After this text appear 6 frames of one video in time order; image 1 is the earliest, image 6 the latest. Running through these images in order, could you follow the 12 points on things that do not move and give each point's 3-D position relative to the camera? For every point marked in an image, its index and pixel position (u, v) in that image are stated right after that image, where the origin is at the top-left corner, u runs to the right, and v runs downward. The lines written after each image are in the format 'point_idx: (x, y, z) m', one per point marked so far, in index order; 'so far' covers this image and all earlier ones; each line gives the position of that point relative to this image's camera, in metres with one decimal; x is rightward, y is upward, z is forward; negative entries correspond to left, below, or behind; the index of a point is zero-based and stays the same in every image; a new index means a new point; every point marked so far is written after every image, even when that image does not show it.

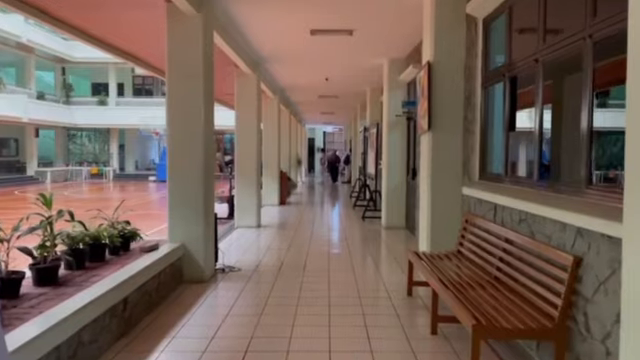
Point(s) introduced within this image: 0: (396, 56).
0: (+1.2, +2.0, +8.2) m
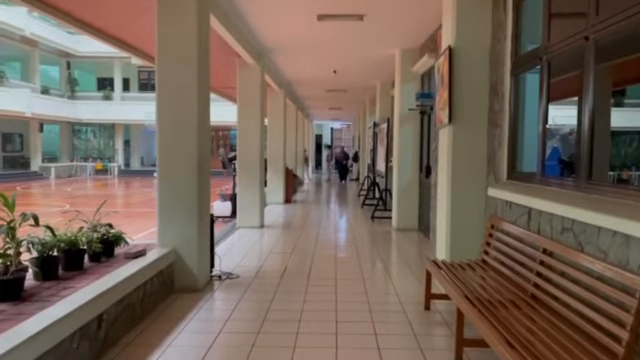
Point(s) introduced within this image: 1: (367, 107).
0: (+1.3, +2.0, +7.7) m
1: (+1.4, +2.2, +15.2) m
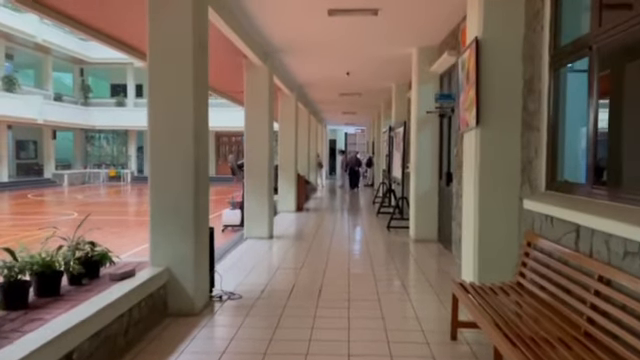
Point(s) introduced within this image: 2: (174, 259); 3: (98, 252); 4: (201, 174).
0: (+1.5, +1.9, +7.2) m
1: (+1.8, +2.0, +14.7) m
2: (-1.1, -0.6, +4.0) m
3: (-1.6, -0.5, +3.7) m
4: (-1.0, 0.0, +4.2) m
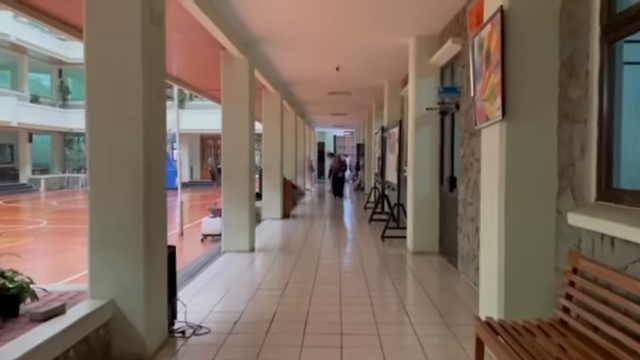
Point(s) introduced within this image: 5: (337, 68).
0: (+1.3, +1.8, +6.4) m
1: (+1.4, +1.9, +13.9) m
2: (-1.2, -0.7, +3.1) m
3: (-1.7, -0.6, +2.8) m
4: (-1.1, 0.0, +3.3) m
5: (+0.3, +1.9, +8.9) m
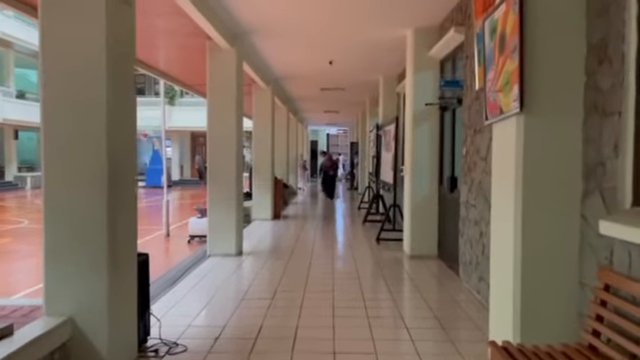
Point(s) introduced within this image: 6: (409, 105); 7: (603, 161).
0: (+1.2, +1.8, +6.0) m
1: (+1.2, +1.9, +13.5) m
2: (-1.3, -0.7, +2.7) m
3: (-1.7, -0.6, +2.4) m
4: (-1.1, 0.0, +2.9) m
5: (+0.2, +1.9, +8.5) m
6: (+1.1, +0.9, +6.5) m
7: (+1.3, +0.1, +2.4) m
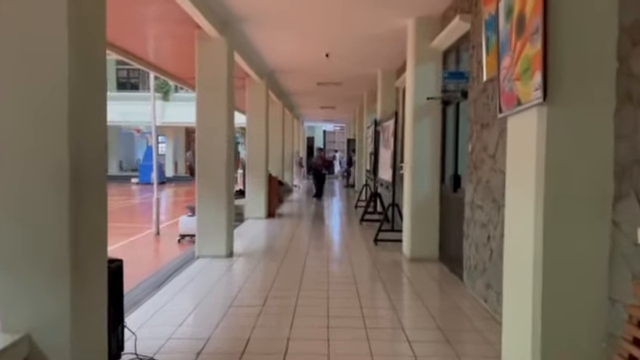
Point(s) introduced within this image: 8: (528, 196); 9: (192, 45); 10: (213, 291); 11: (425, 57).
0: (+1.2, +1.8, +5.7) m
1: (+1.1, +2.0, +13.2) m
2: (-1.3, -0.7, +2.4) m
3: (-1.8, -0.6, +2.1) m
4: (-1.1, 0.0, +2.6) m
5: (+0.1, +2.0, +8.1) m
6: (+1.1, +1.0, +6.1) m
7: (+1.3, +0.1, +2.1) m
8: (+1.0, -0.1, +2.4) m
9: (-1.8, +1.8, +7.1) m
10: (-1.0, -1.1, +4.8) m
11: (+1.2, +1.4, +6.0) m
